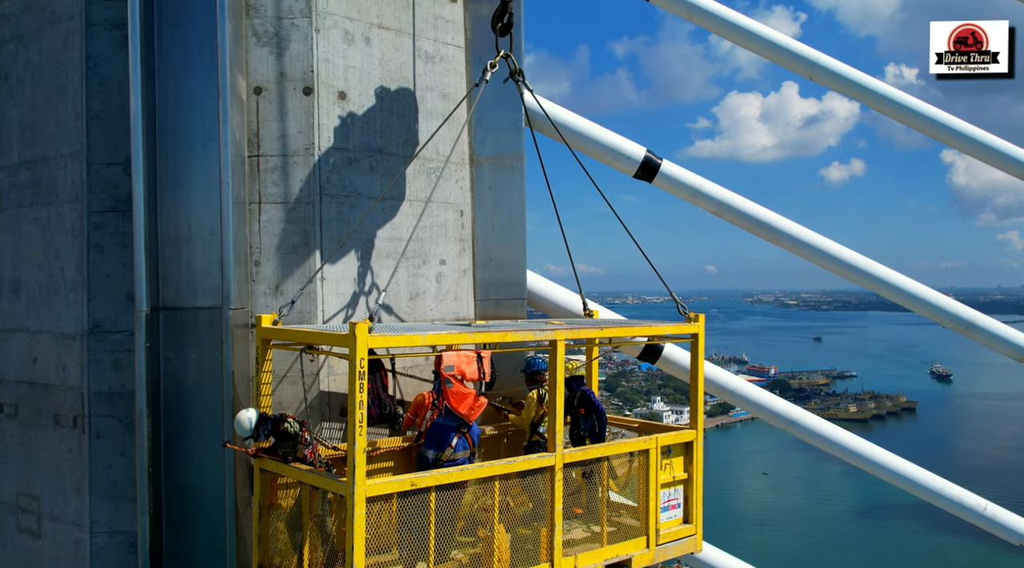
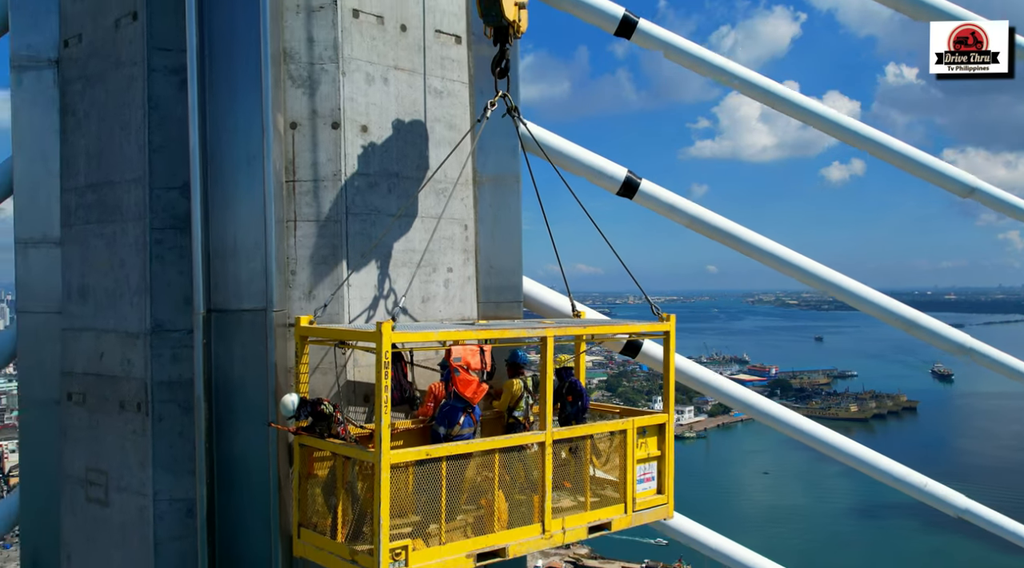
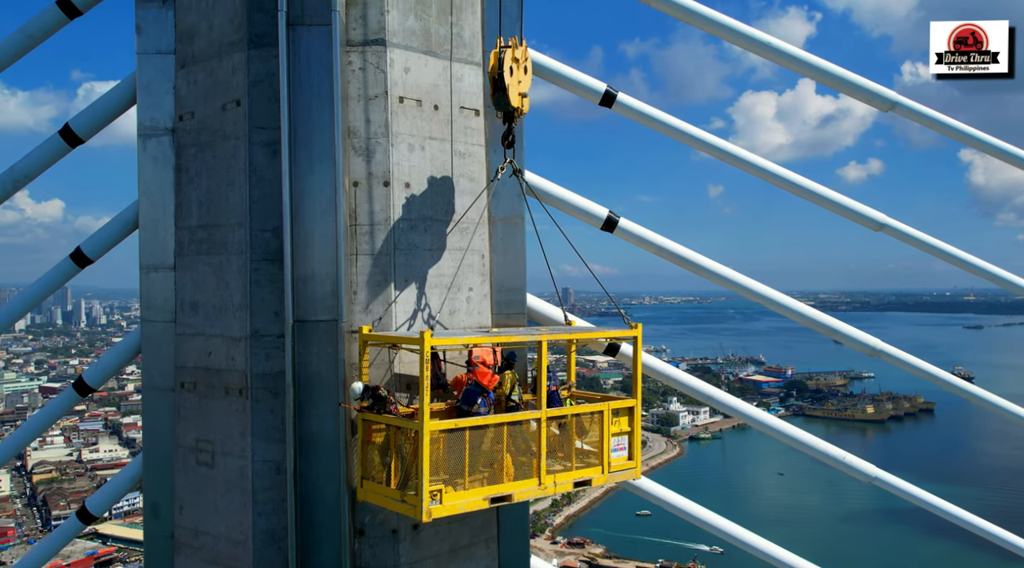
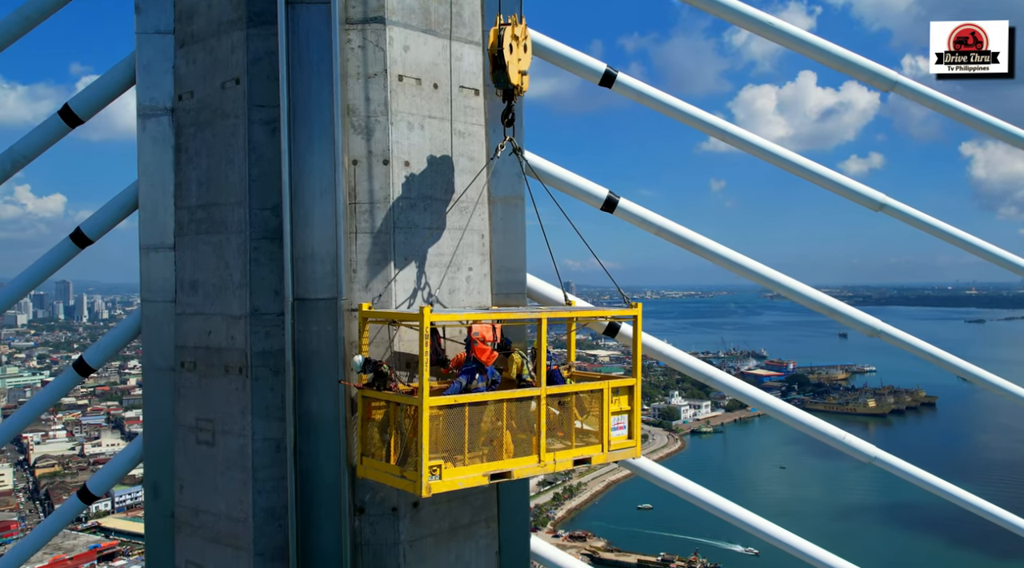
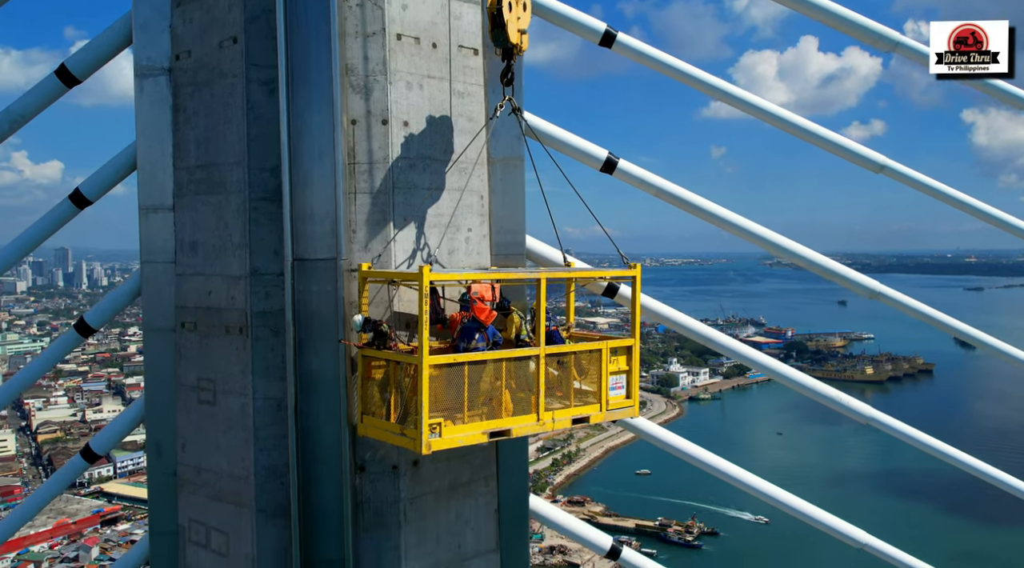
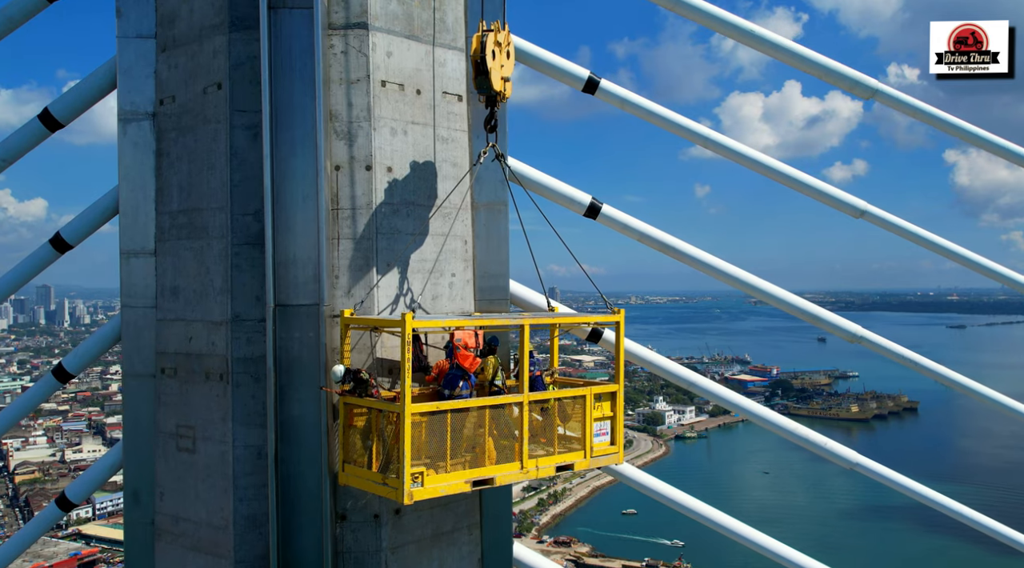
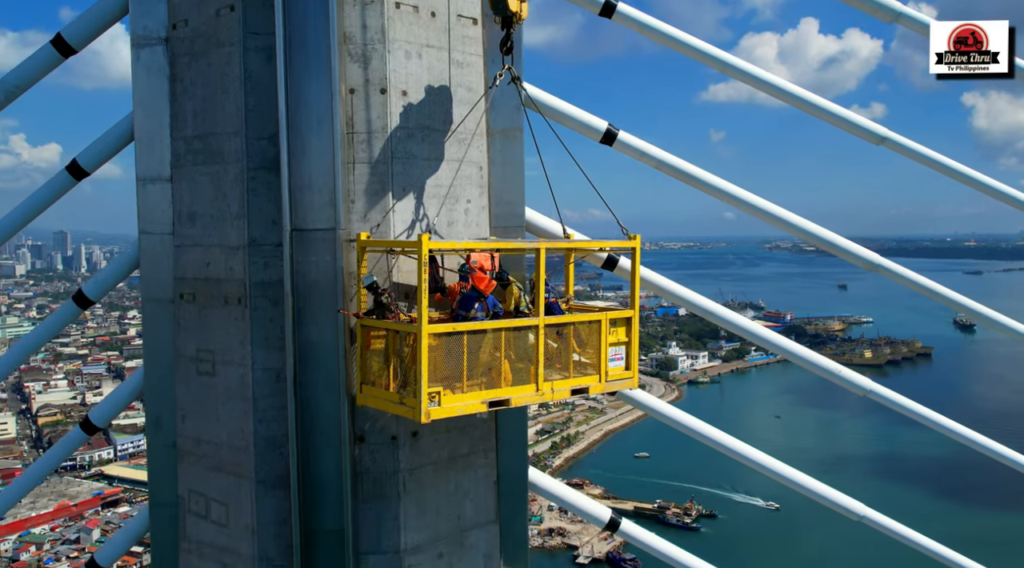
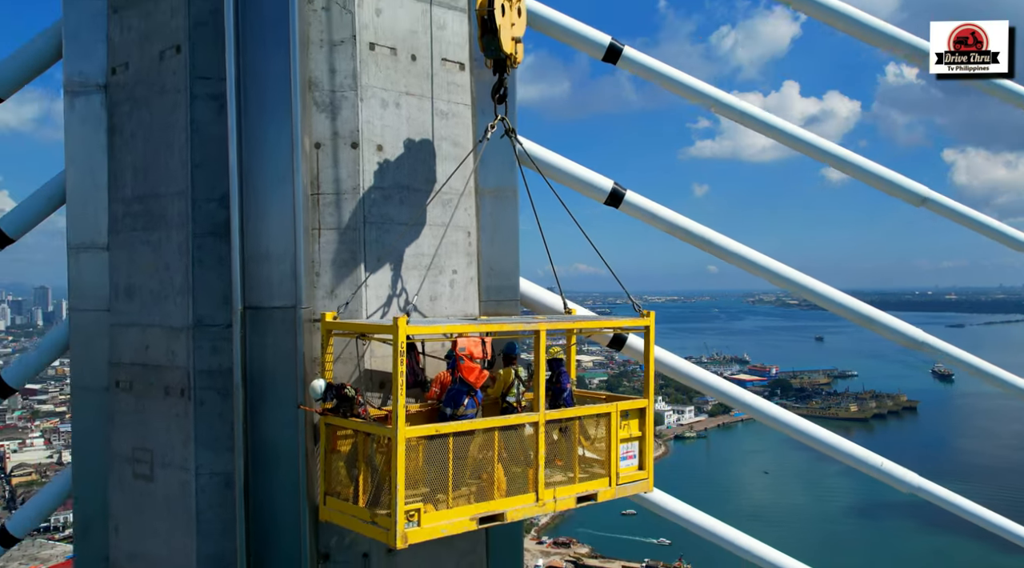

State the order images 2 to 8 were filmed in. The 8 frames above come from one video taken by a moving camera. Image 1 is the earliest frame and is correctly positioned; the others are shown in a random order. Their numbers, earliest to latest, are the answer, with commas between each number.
2, 8, 6, 3, 4, 5, 7
